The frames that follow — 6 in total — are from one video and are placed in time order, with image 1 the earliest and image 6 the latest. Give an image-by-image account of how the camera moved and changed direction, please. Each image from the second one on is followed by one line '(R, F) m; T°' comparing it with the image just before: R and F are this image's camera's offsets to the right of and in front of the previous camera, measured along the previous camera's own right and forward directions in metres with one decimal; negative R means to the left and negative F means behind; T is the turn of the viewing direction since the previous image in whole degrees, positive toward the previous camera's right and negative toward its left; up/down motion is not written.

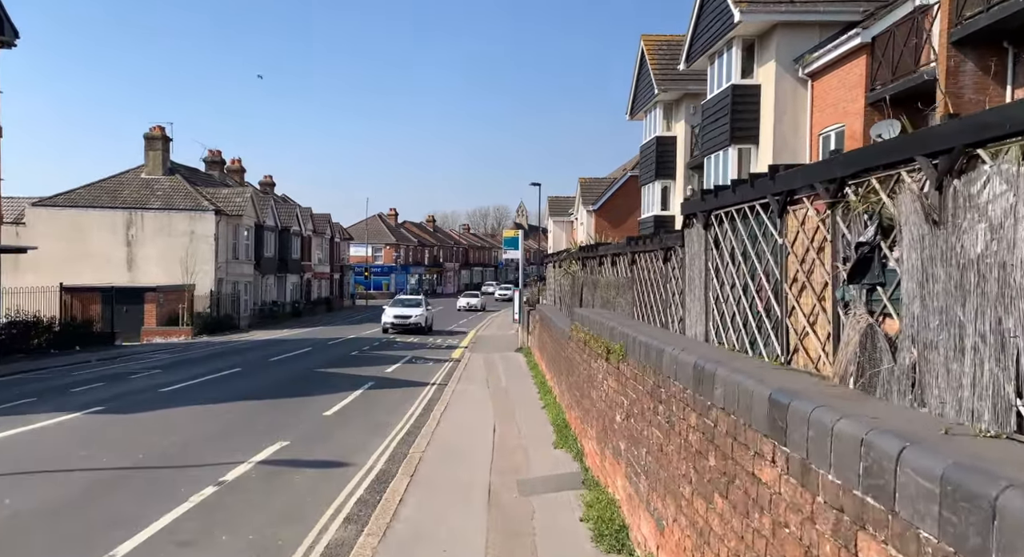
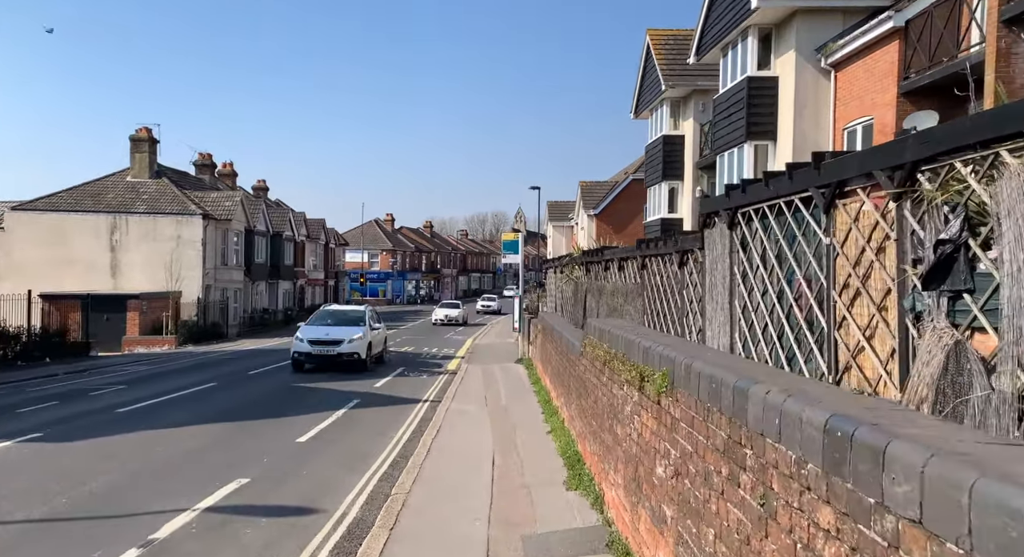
(0.0, +1.3) m; 0°
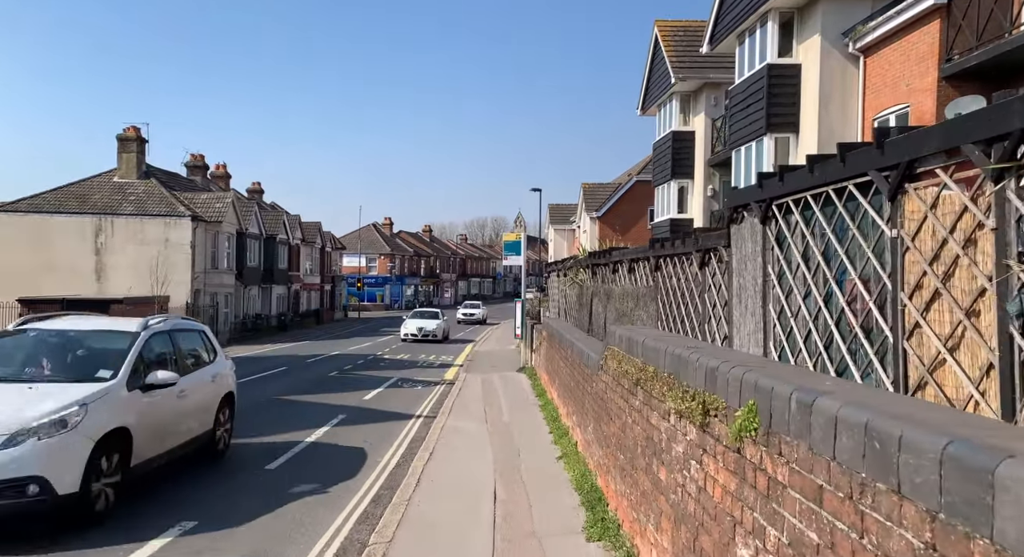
(0.0, +1.2) m; 0°
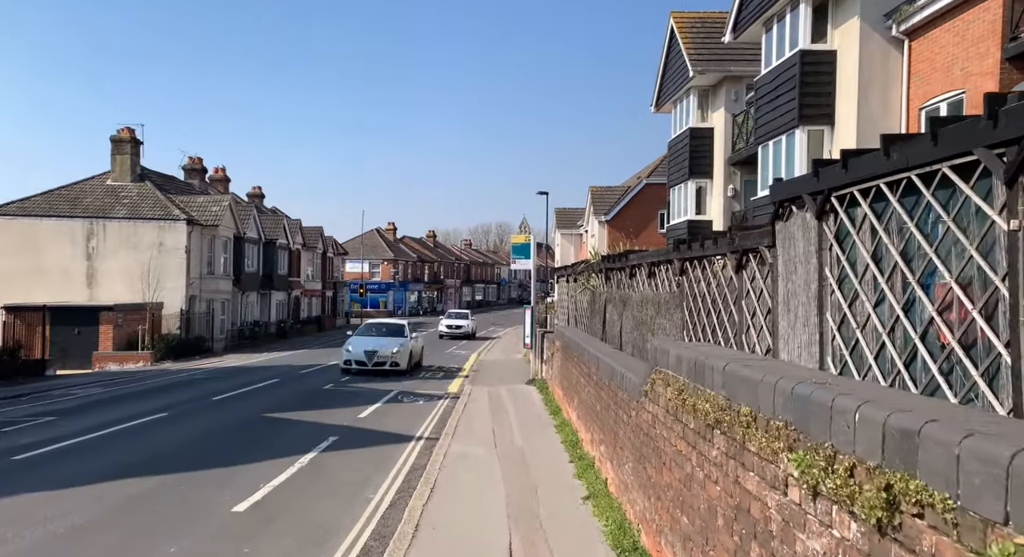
(-0.1, +1.2) m; 0°
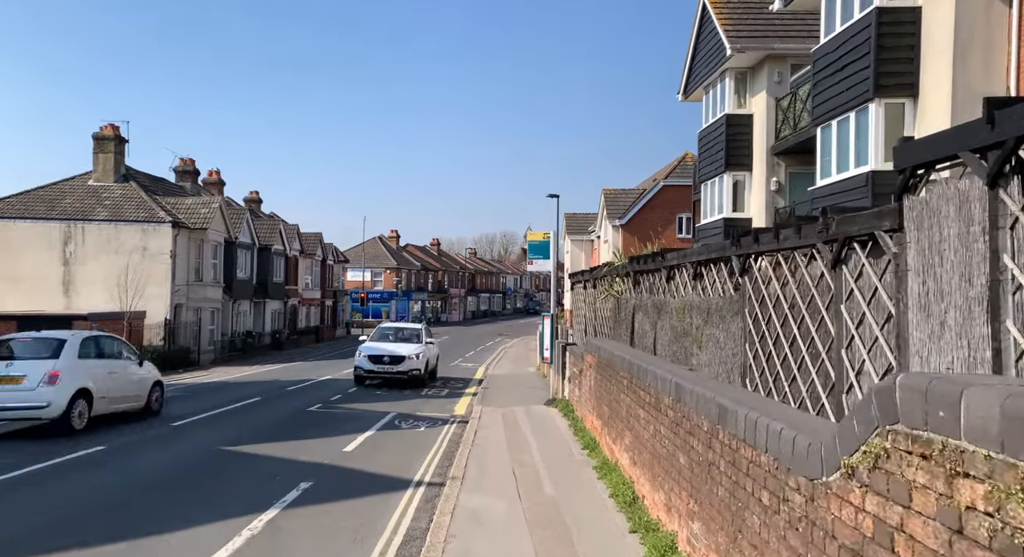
(-0.2, +2.3) m; 0°
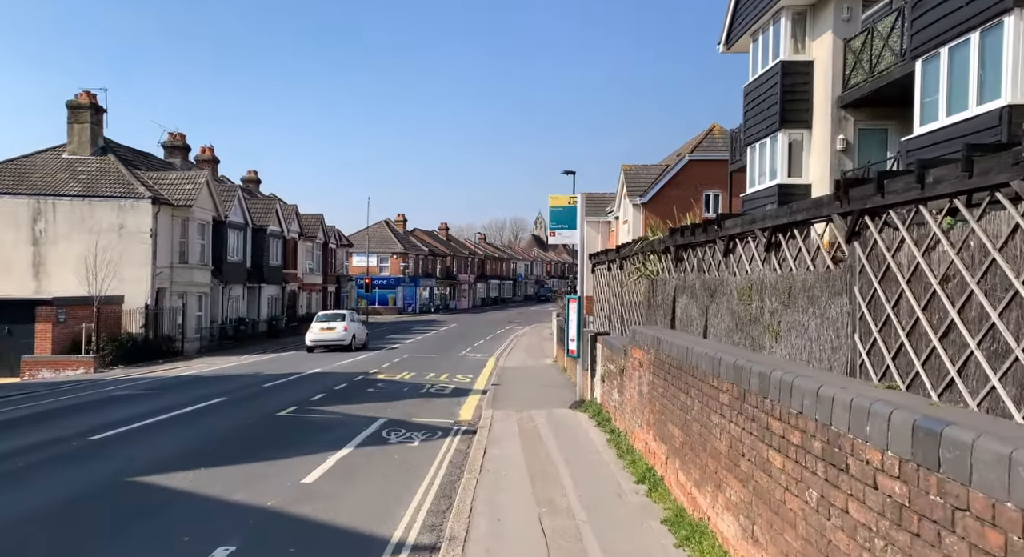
(-0.1, +2.8) m; -1°
